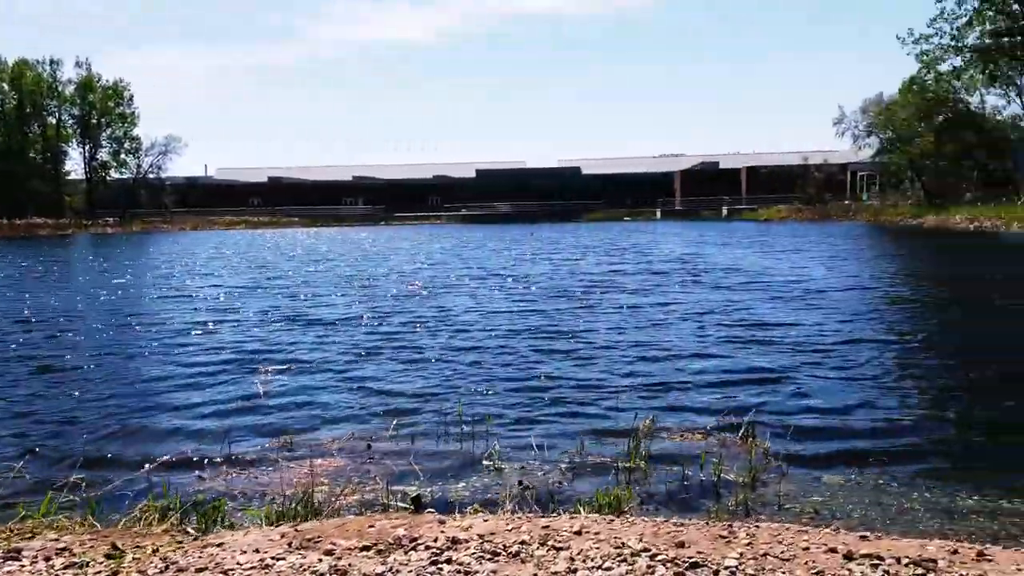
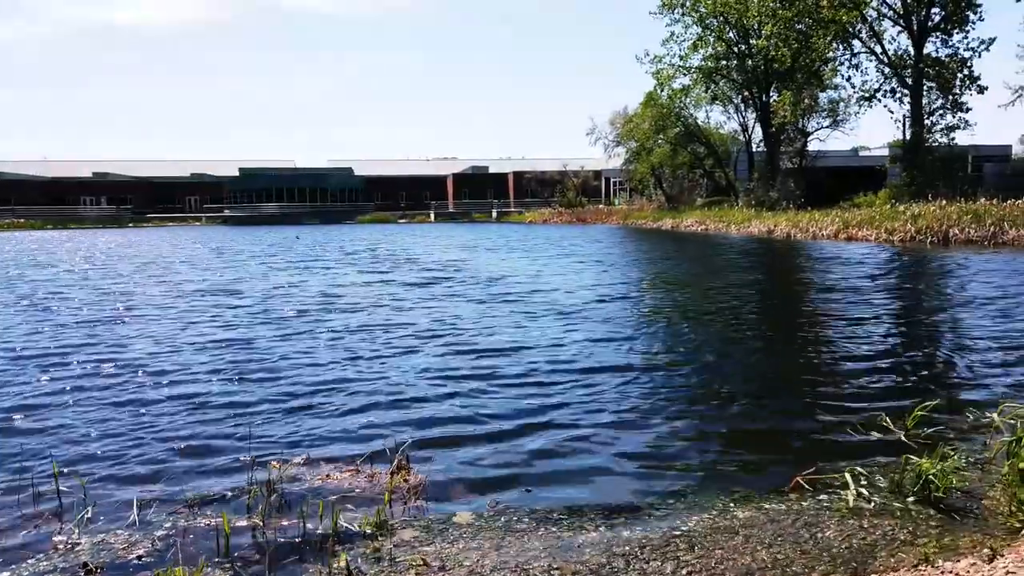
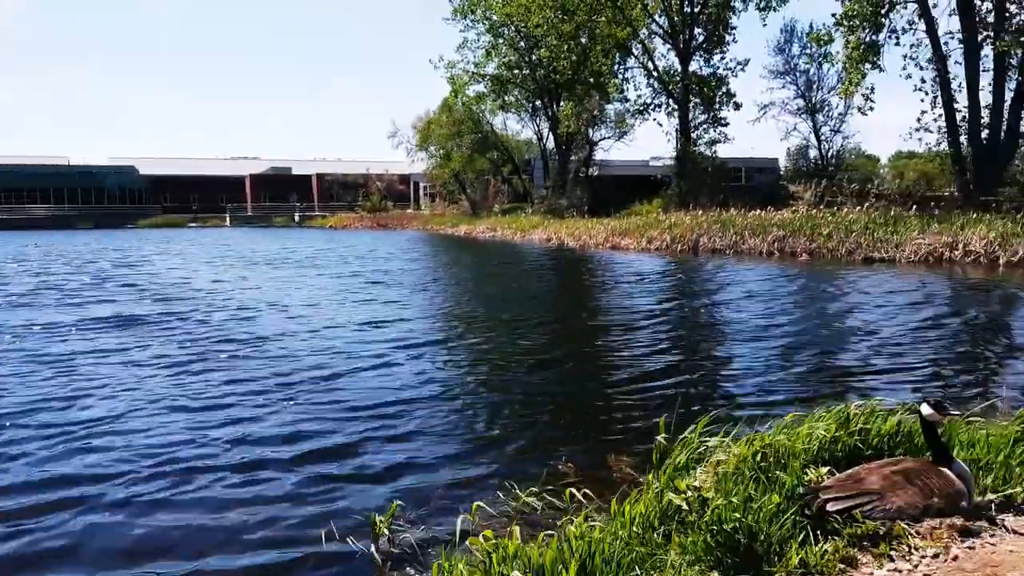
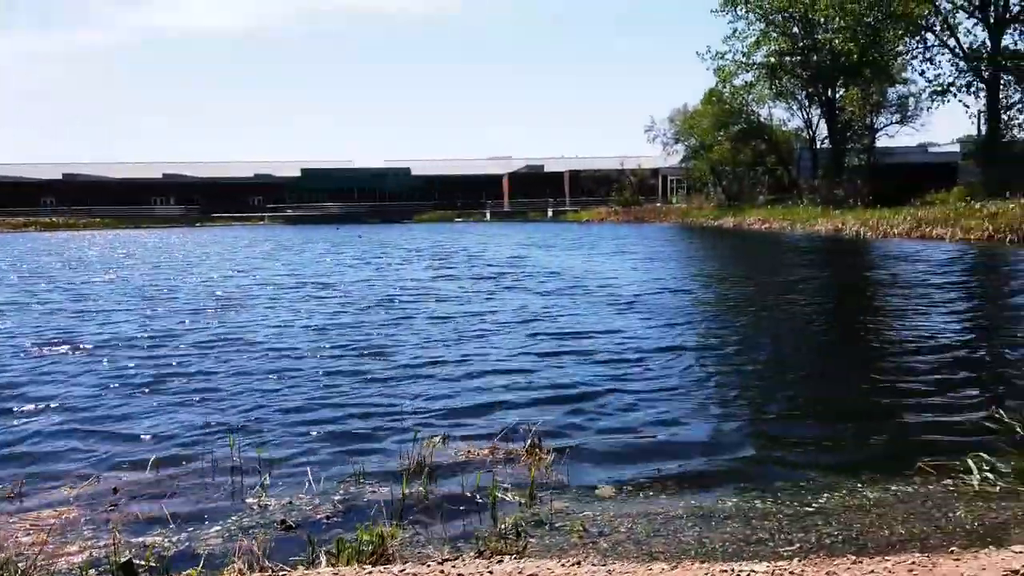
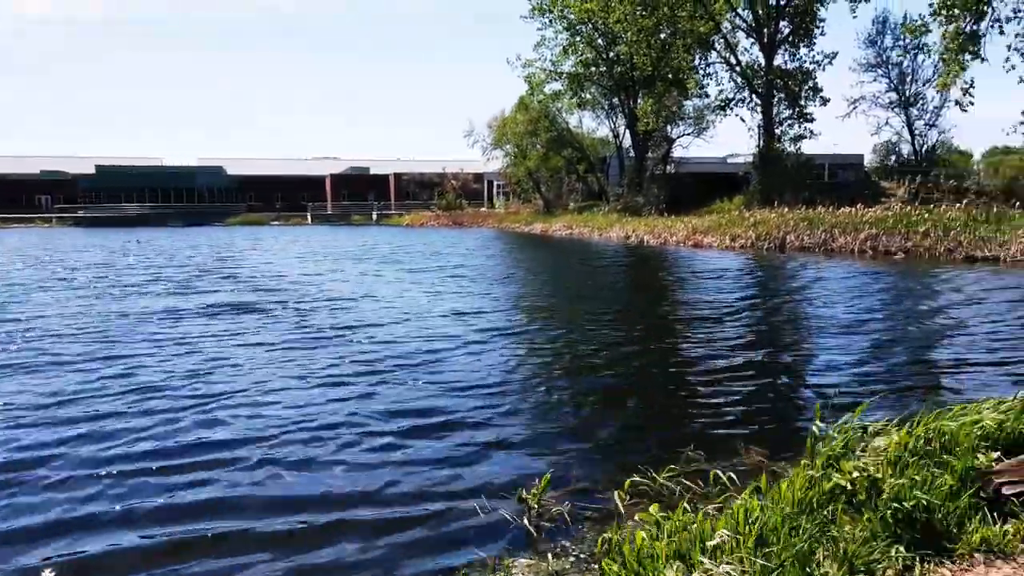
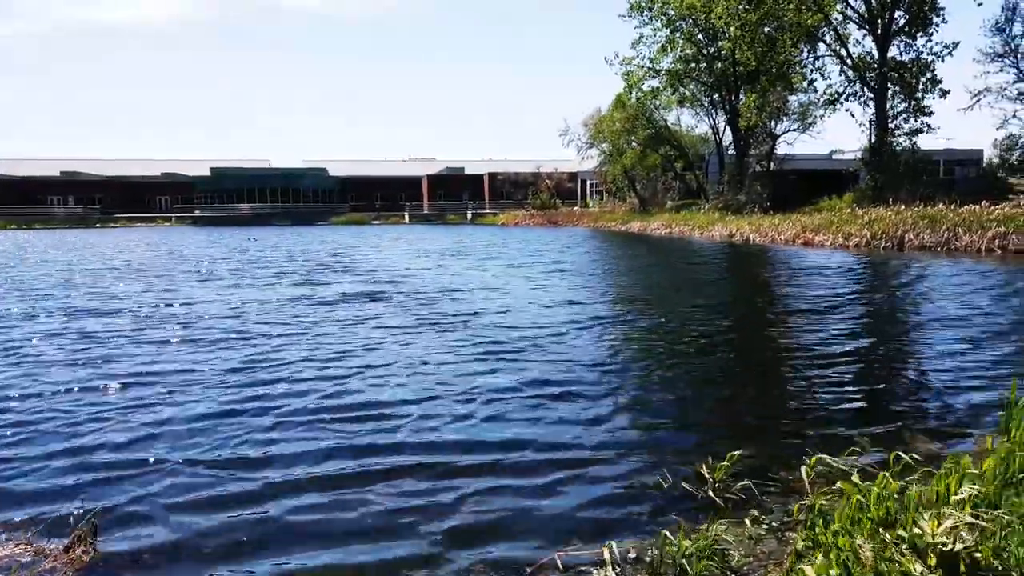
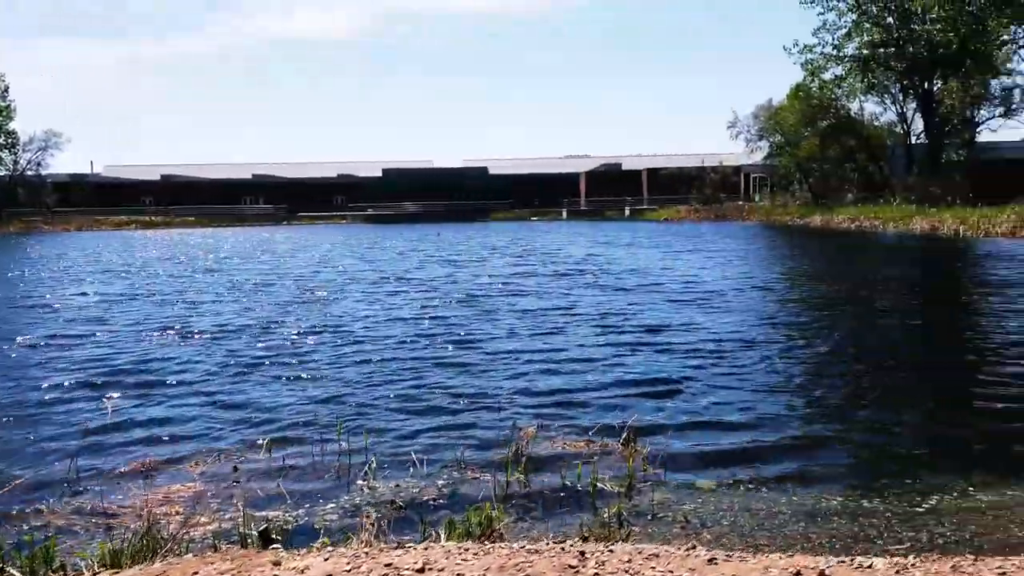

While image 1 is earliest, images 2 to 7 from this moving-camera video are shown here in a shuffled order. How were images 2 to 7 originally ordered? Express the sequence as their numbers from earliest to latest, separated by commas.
7, 4, 2, 6, 5, 3
